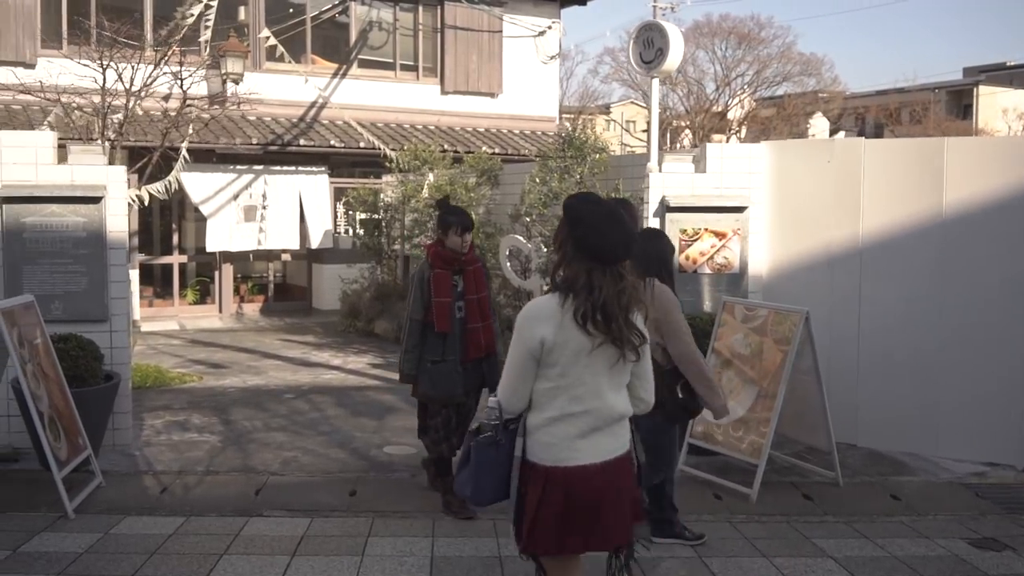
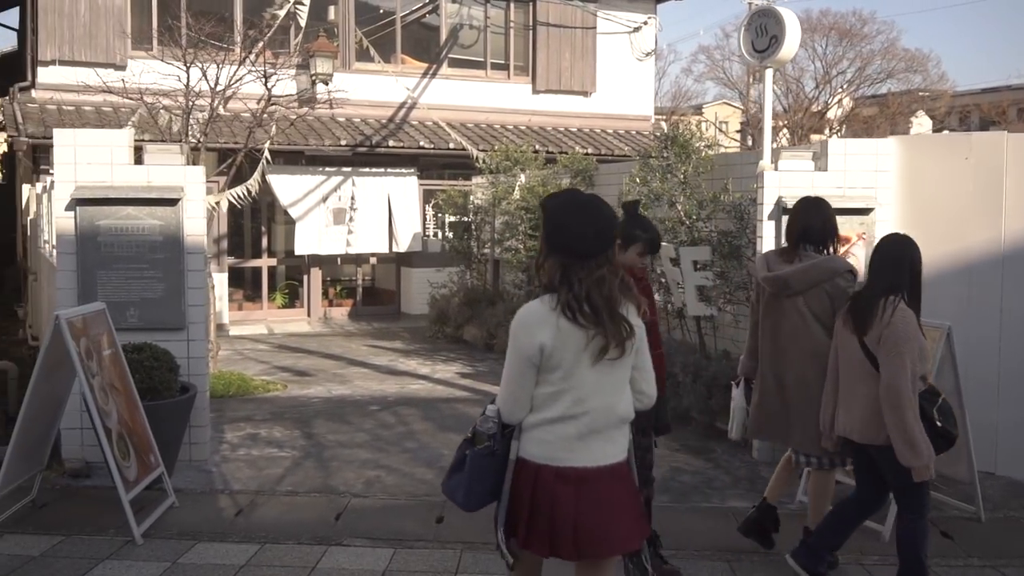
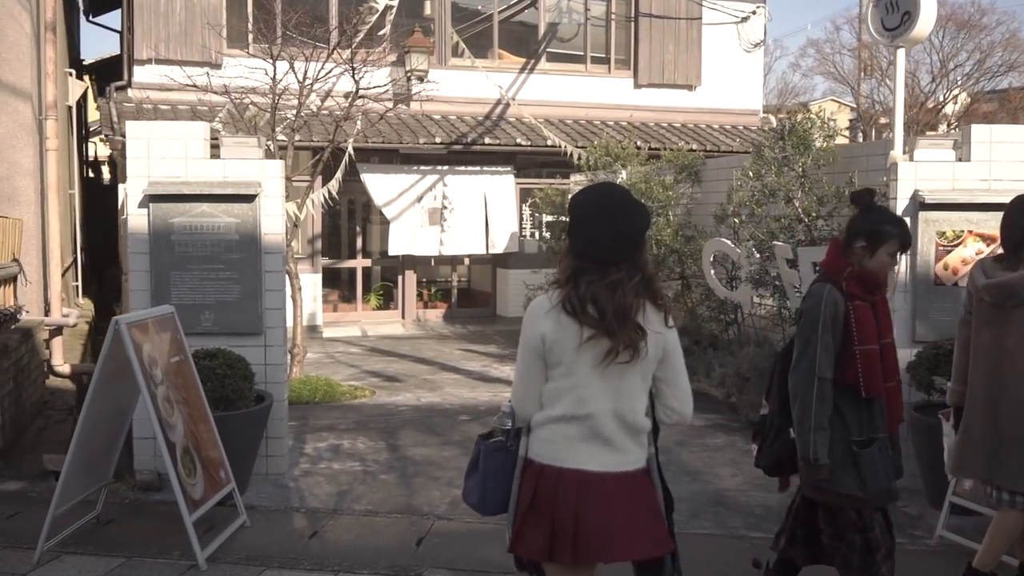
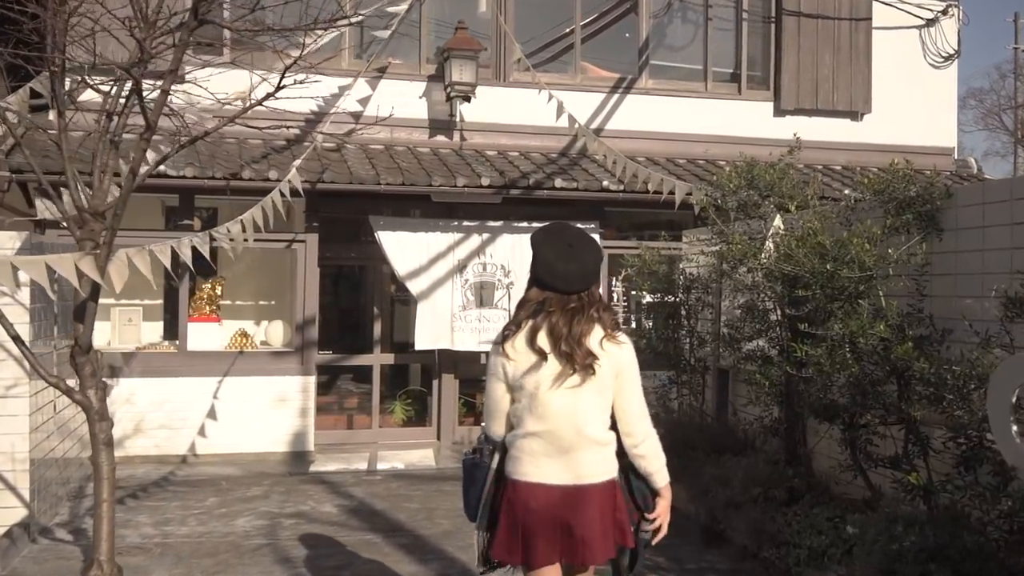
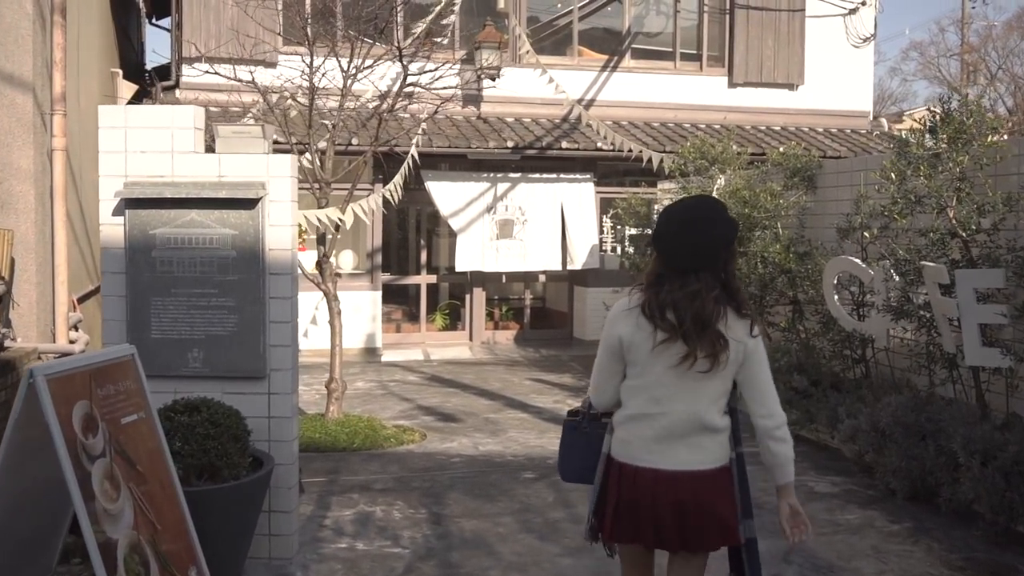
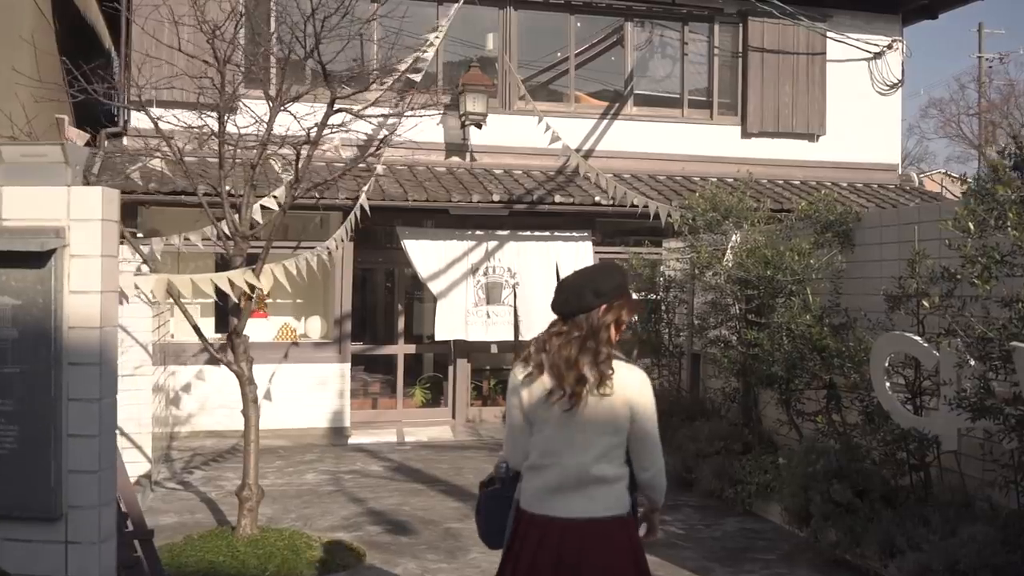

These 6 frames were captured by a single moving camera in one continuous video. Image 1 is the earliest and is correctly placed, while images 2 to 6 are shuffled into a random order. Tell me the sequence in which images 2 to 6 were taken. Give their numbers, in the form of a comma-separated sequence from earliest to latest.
2, 3, 5, 6, 4
